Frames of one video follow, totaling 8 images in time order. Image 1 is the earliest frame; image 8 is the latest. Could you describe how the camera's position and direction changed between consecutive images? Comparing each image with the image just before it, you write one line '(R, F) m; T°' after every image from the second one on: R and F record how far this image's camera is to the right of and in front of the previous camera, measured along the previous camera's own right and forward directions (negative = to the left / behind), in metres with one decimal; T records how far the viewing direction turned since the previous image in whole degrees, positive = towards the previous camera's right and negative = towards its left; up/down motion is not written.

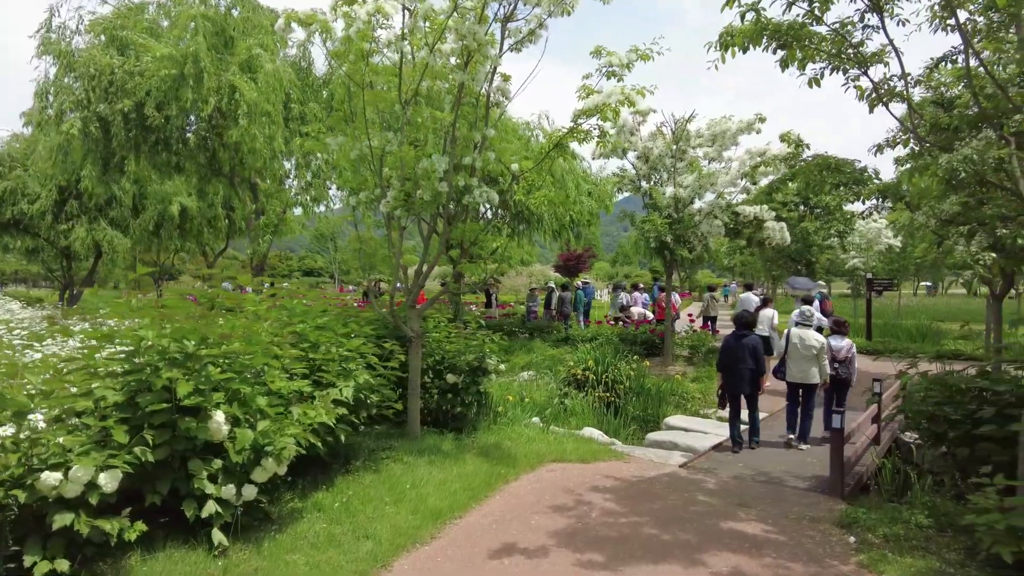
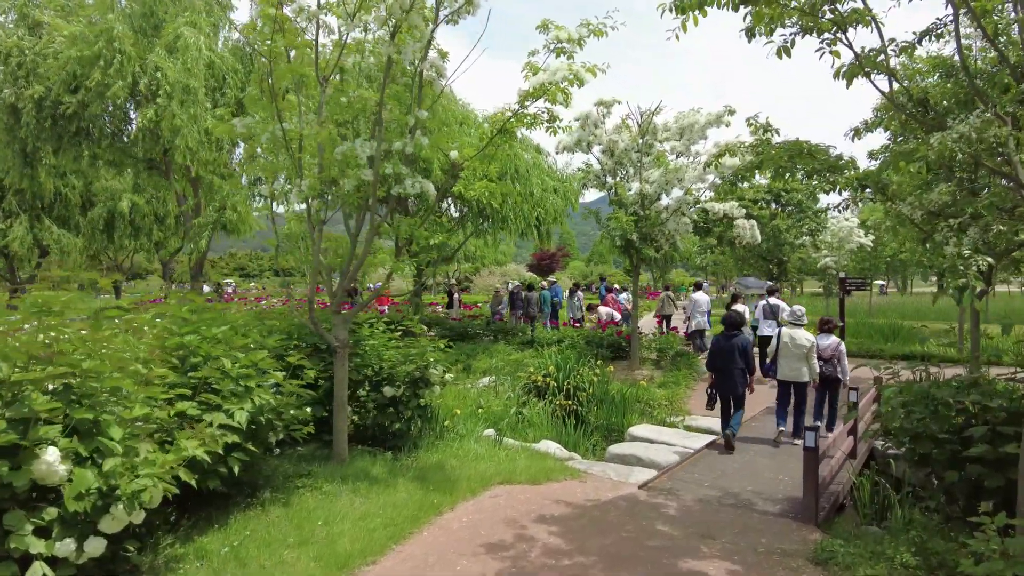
(+0.3, +0.7) m; +2°
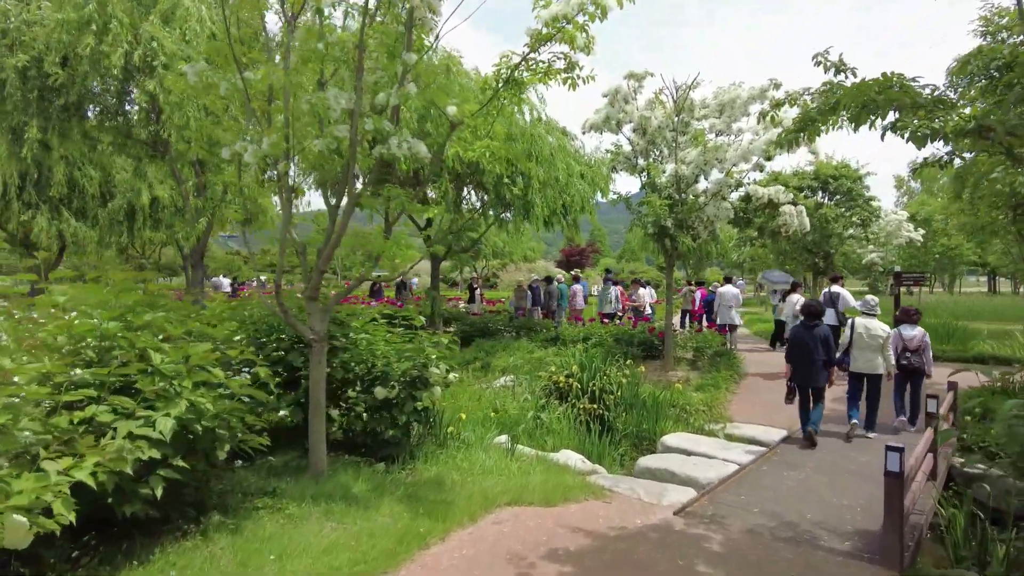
(+0.2, +0.9) m; -3°
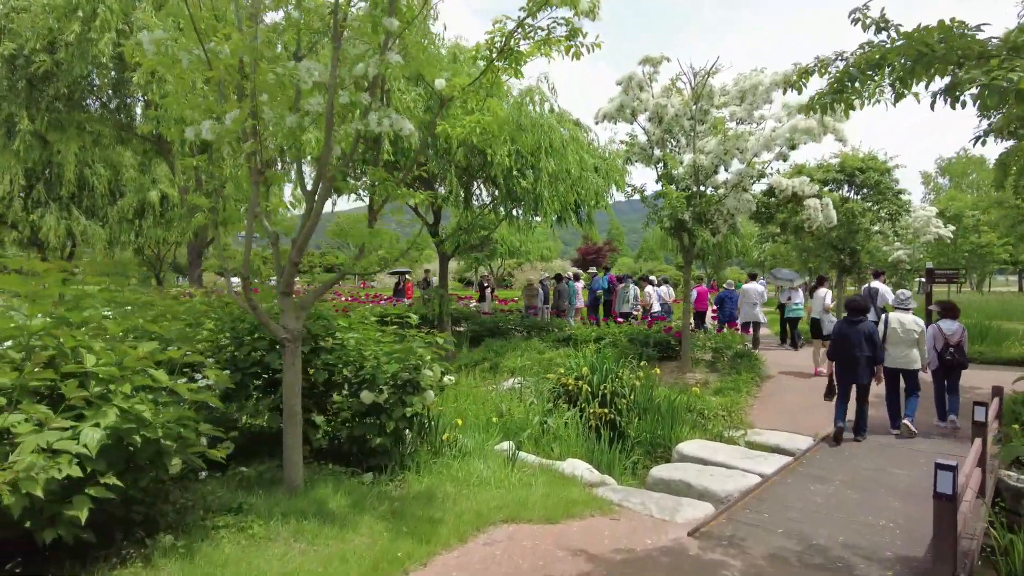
(+0.1, +0.5) m; -2°
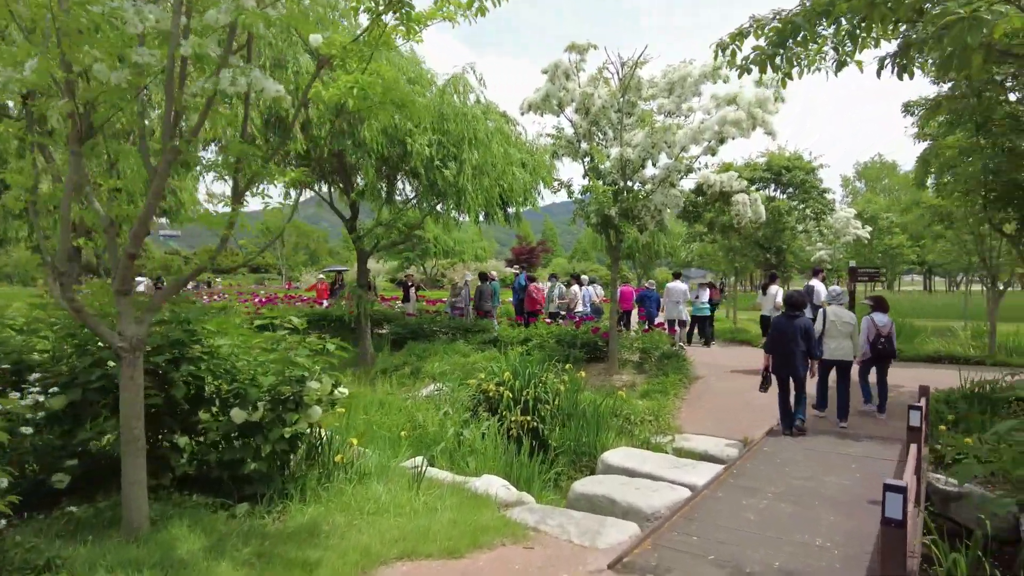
(+0.2, +0.6) m; +6°
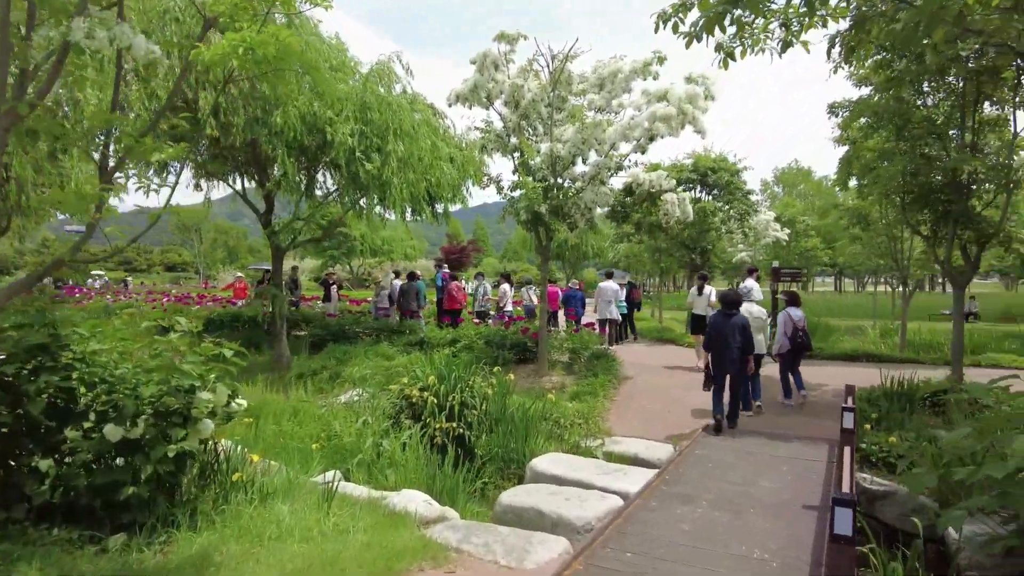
(+0.1, +0.4) m; +6°
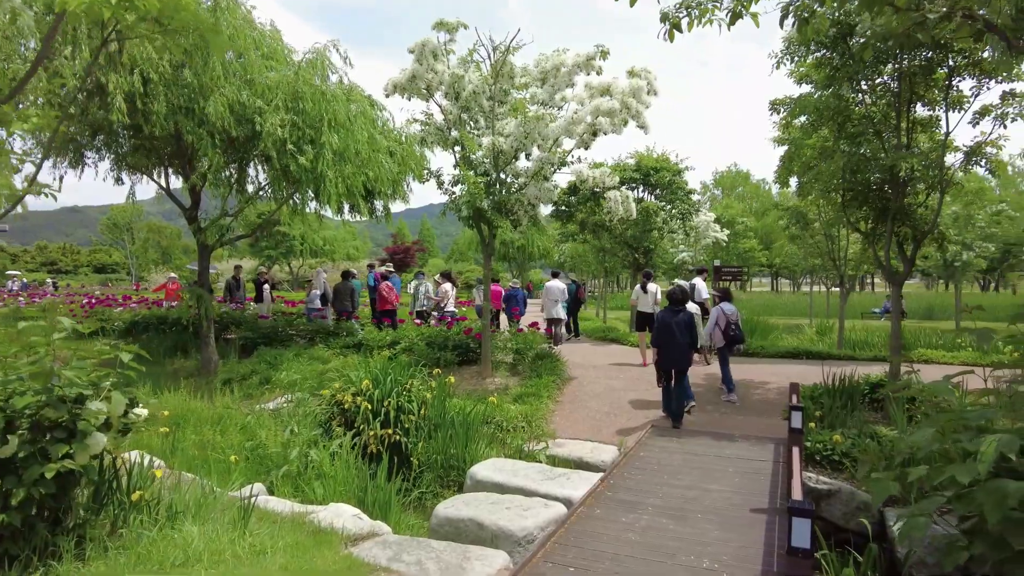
(+0.1, +0.3) m; +5°
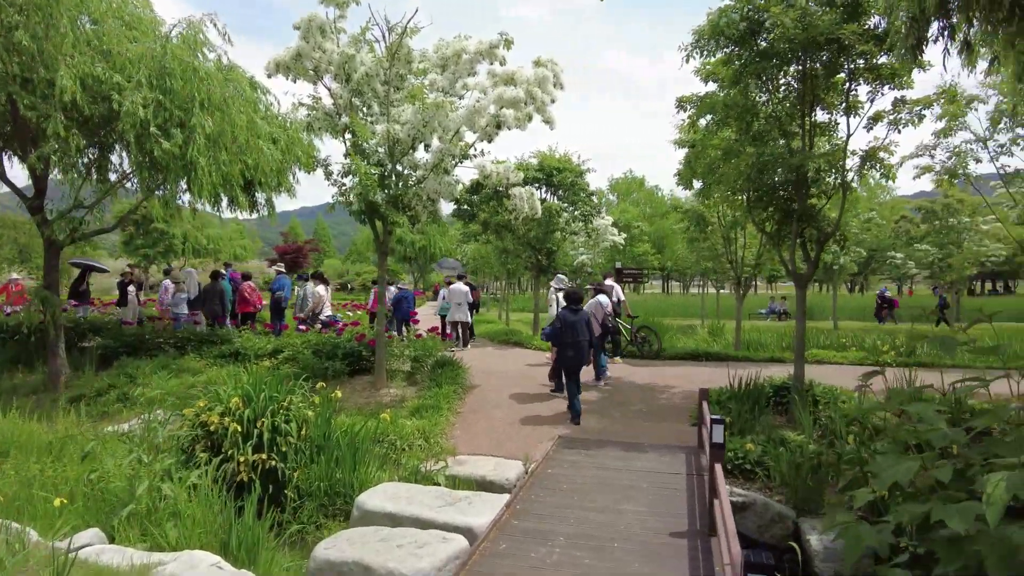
(0.0, +0.6) m; +9°
